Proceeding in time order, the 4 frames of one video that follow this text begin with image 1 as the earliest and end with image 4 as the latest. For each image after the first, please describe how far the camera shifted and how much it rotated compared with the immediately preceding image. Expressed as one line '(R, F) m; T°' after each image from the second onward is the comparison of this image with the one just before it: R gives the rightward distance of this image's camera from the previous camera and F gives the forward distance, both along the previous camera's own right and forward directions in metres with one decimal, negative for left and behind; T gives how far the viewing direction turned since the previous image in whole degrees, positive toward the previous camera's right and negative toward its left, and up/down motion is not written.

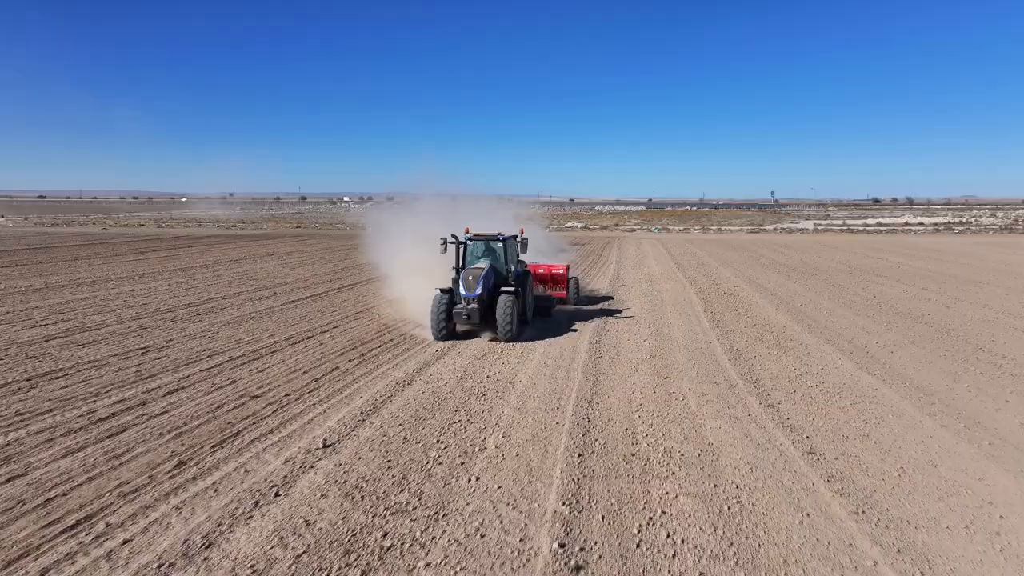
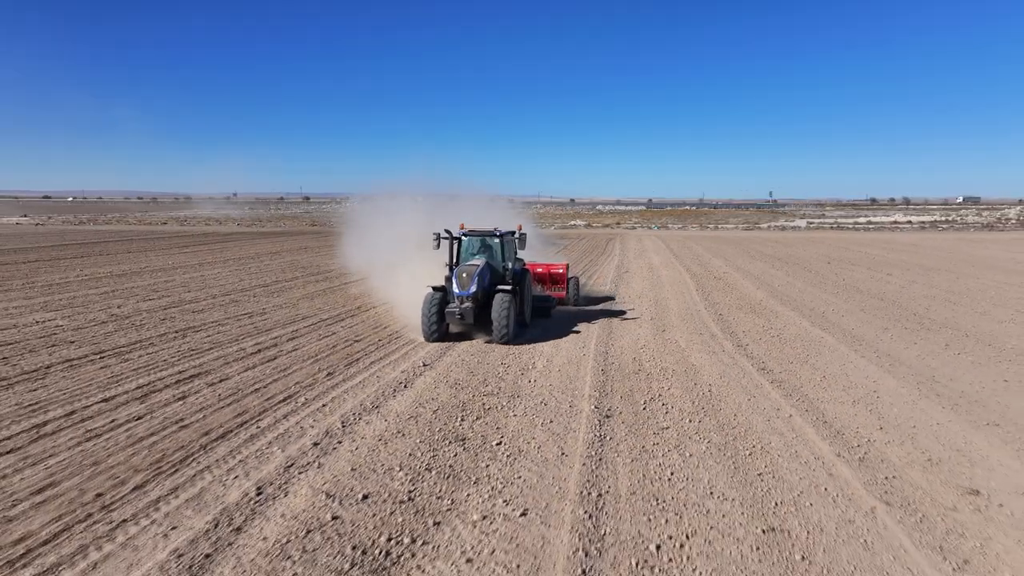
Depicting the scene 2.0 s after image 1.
(-0.8, -2.4) m; 0°
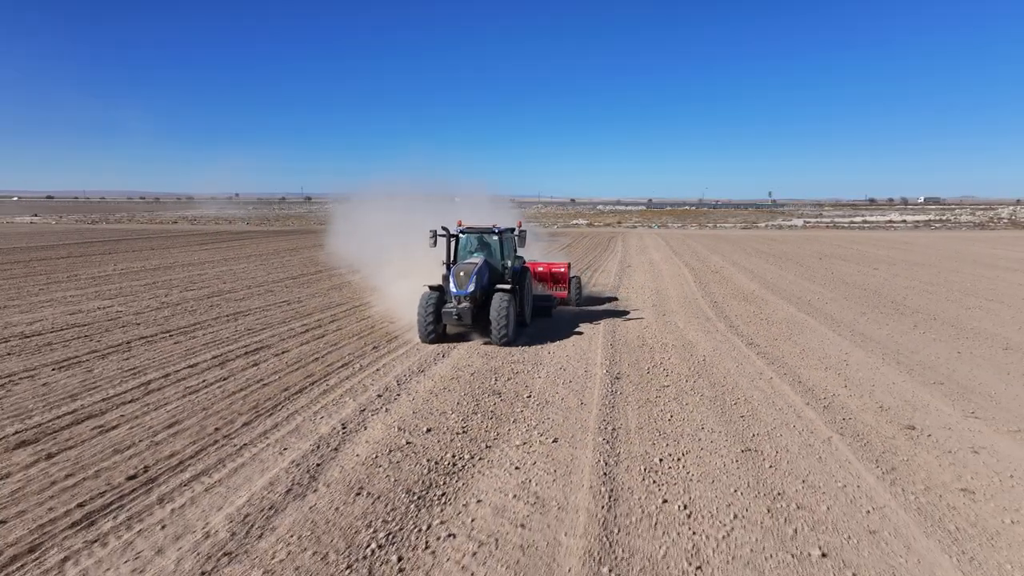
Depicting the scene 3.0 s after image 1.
(-0.4, -1.2) m; 0°
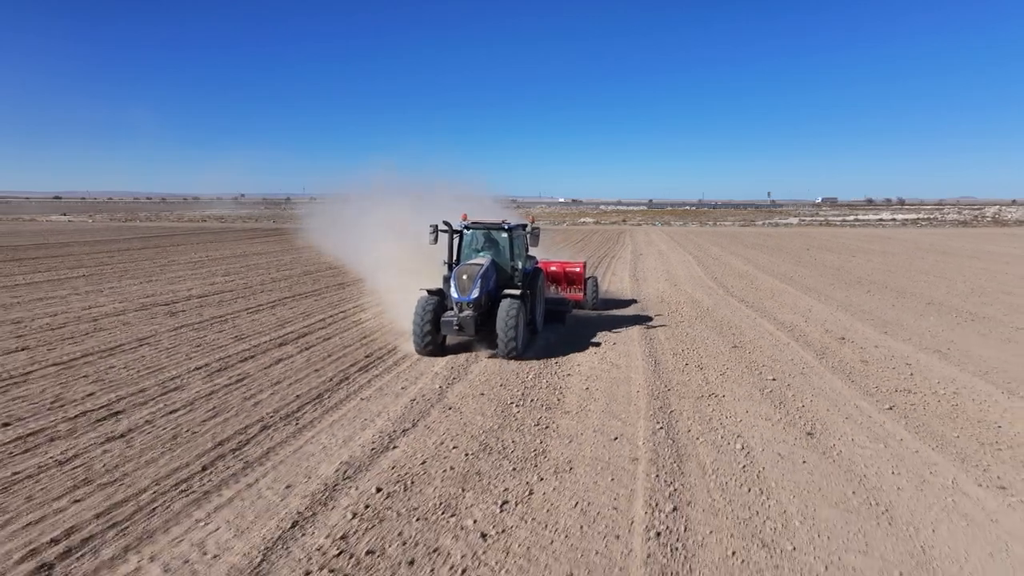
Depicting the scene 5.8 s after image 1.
(-1.5, -3.1) m; 0°
